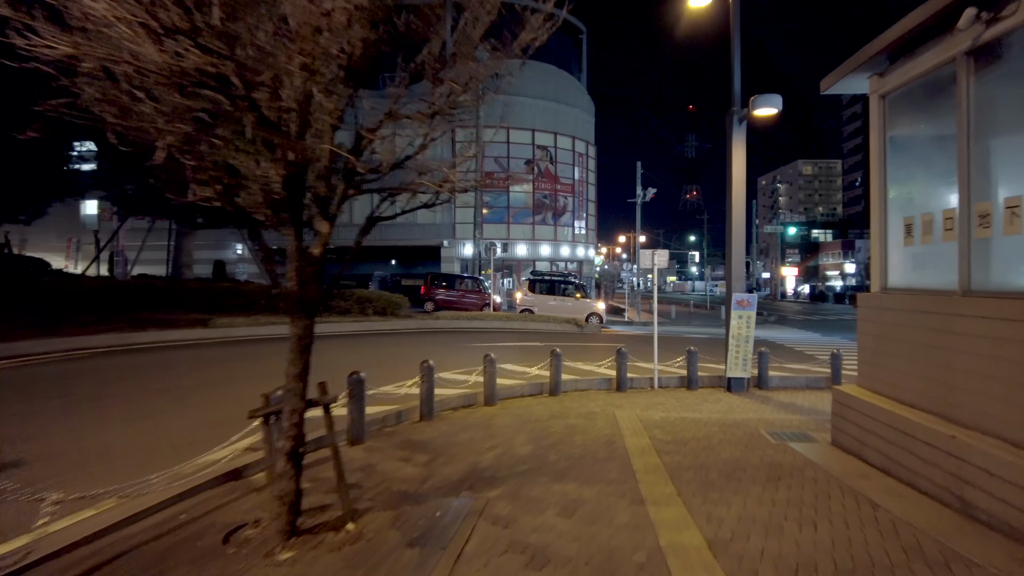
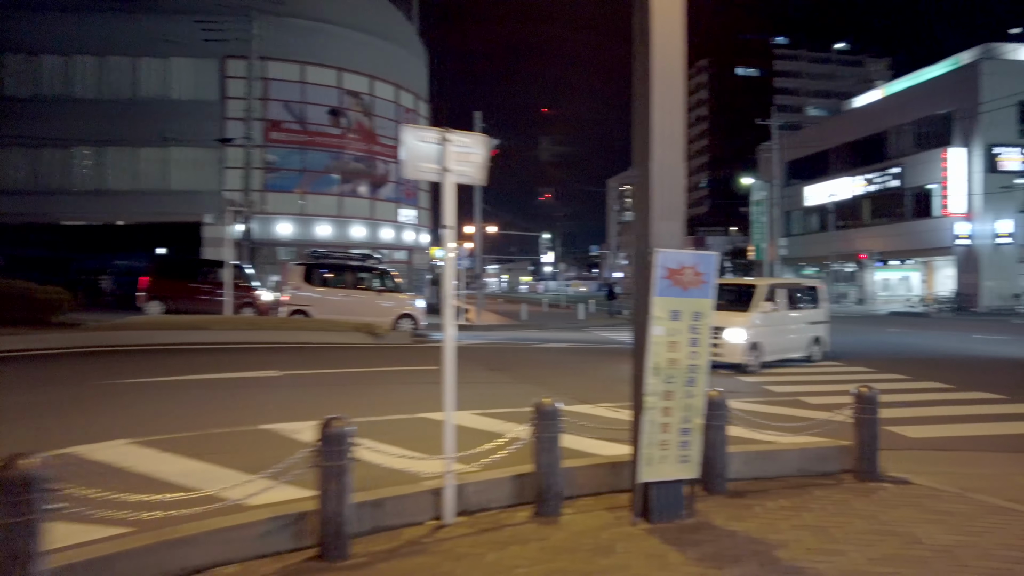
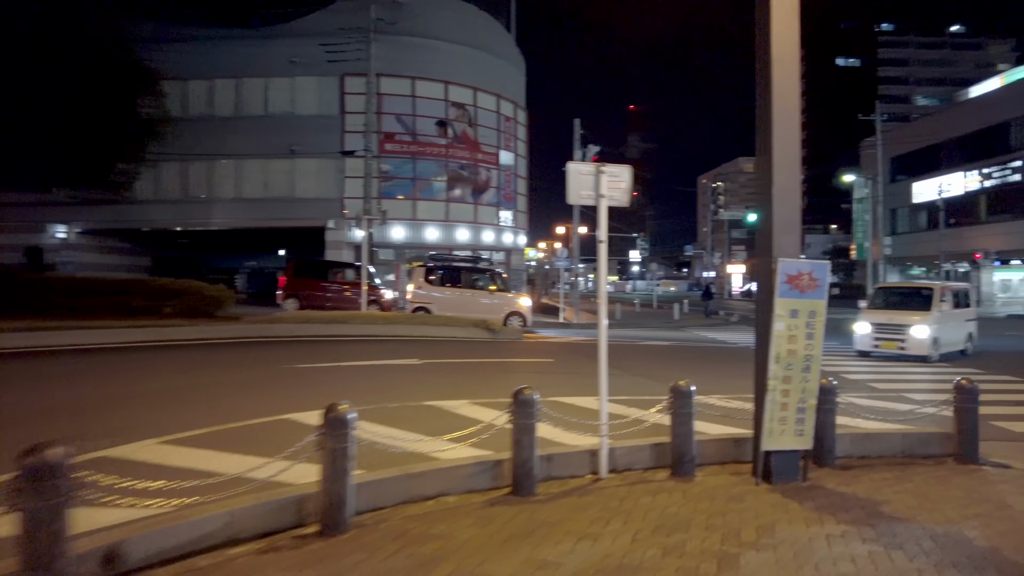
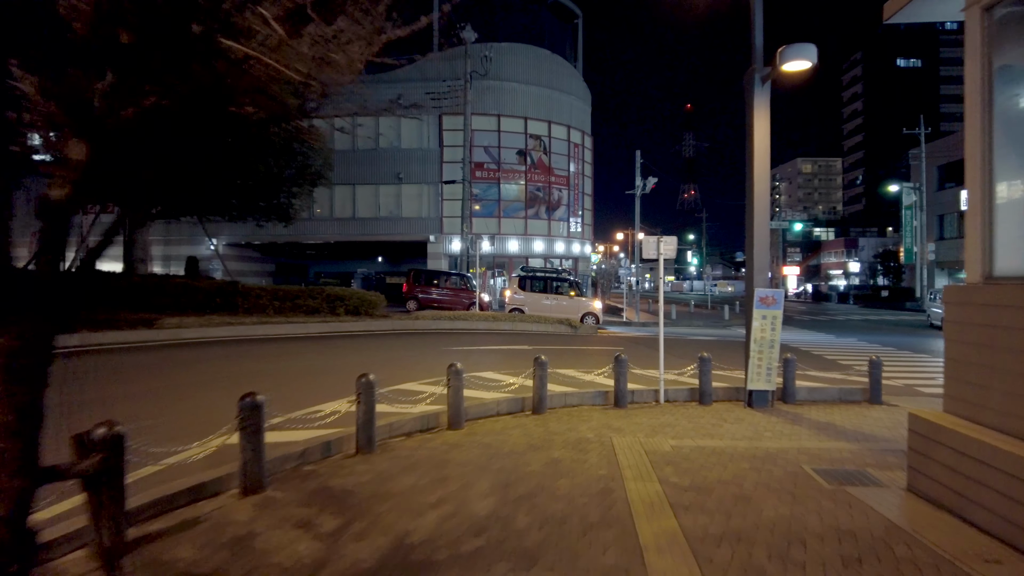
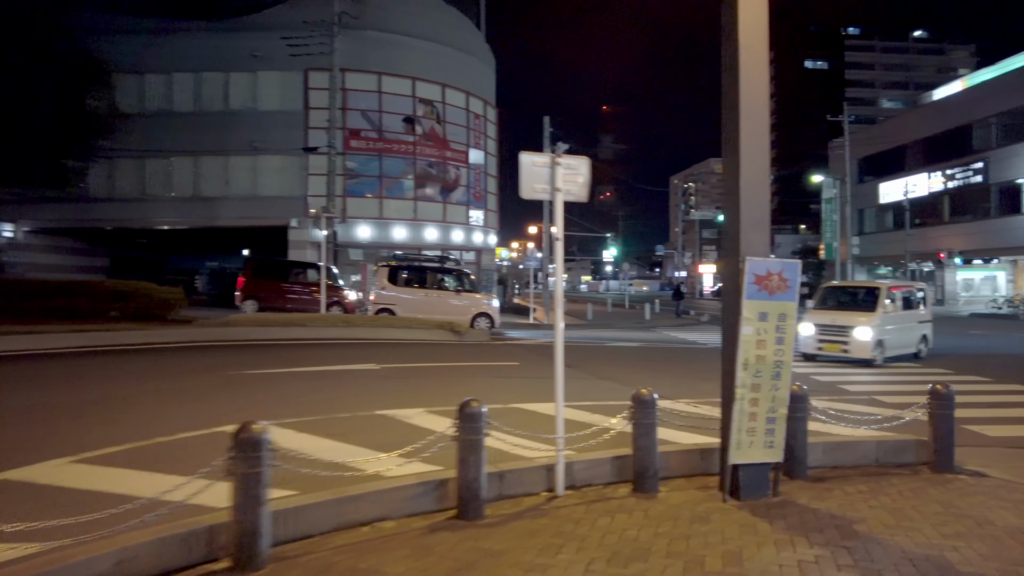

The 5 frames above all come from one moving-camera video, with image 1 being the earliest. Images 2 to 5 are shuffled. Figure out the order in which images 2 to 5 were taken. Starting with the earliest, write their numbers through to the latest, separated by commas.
4, 3, 5, 2
